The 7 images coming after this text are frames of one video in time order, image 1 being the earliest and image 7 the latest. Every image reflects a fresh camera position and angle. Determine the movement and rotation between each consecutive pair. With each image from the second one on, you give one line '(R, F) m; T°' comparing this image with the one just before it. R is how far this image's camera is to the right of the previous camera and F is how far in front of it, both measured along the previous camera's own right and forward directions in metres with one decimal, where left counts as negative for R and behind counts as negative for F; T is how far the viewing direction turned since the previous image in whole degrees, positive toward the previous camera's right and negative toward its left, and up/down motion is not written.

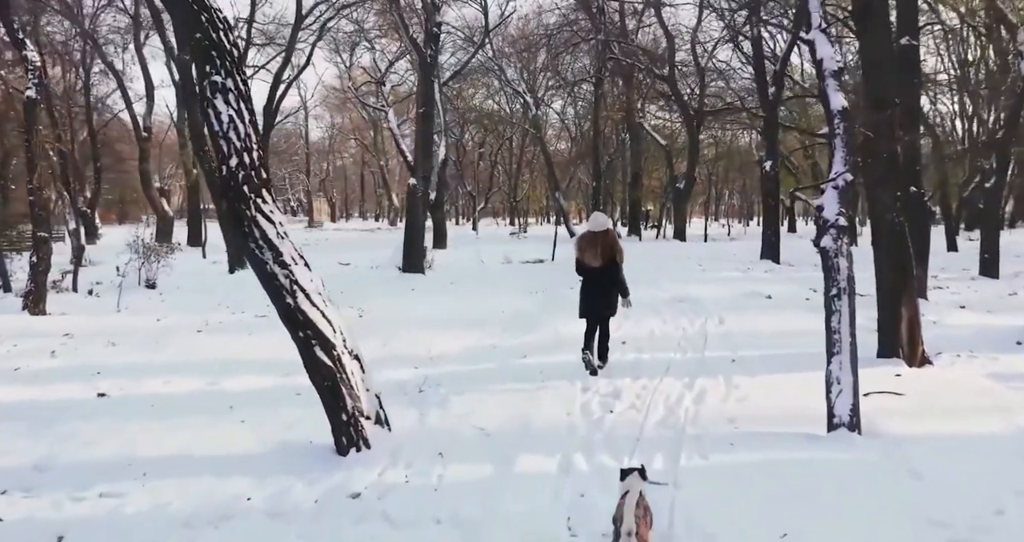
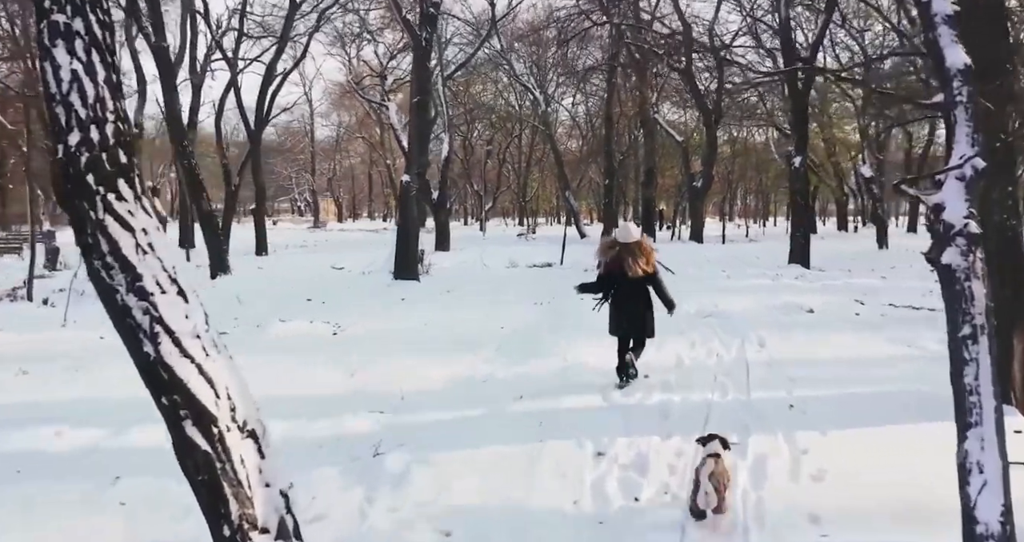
(+0.1, +1.5) m; -1°
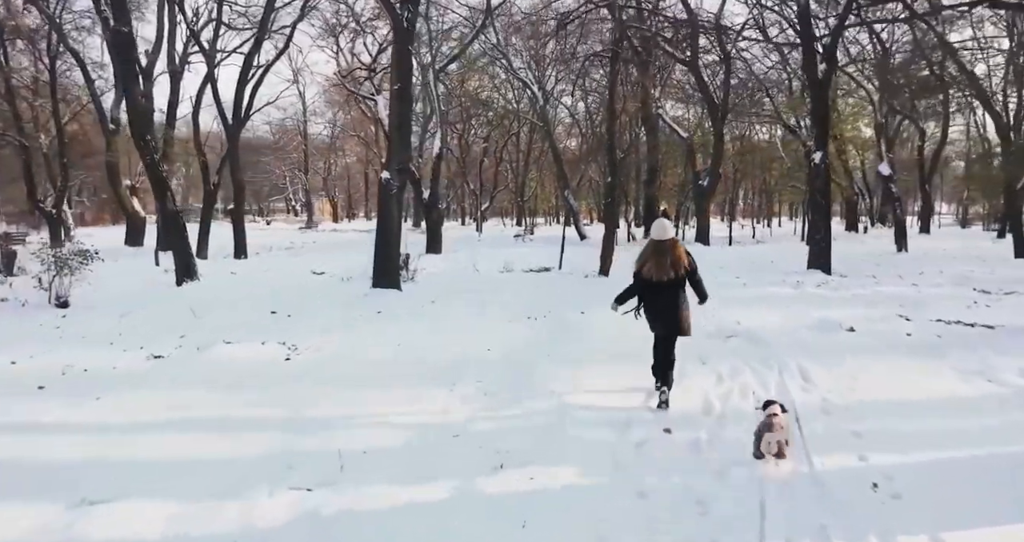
(+0.1, +1.5) m; 0°
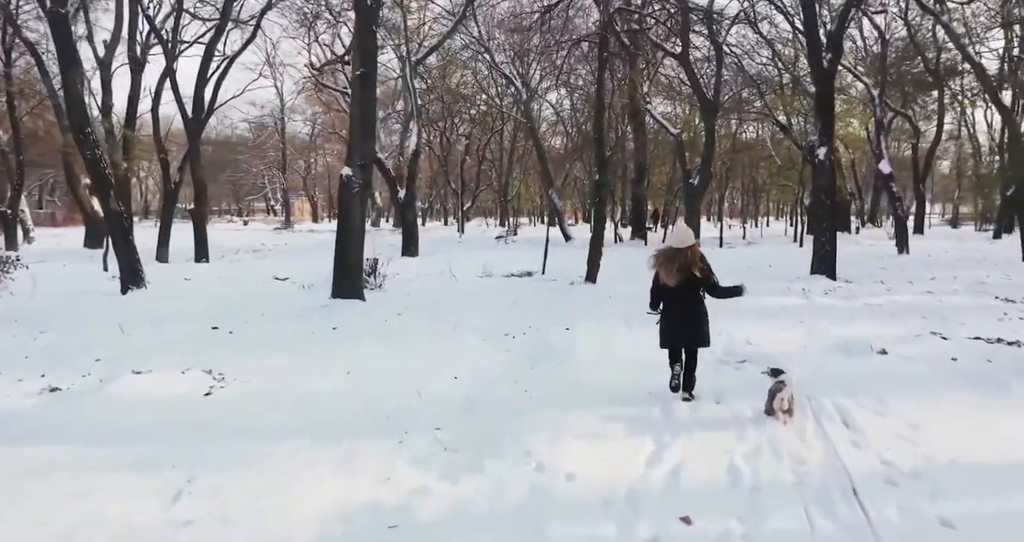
(+0.1, +1.3) m; +1°
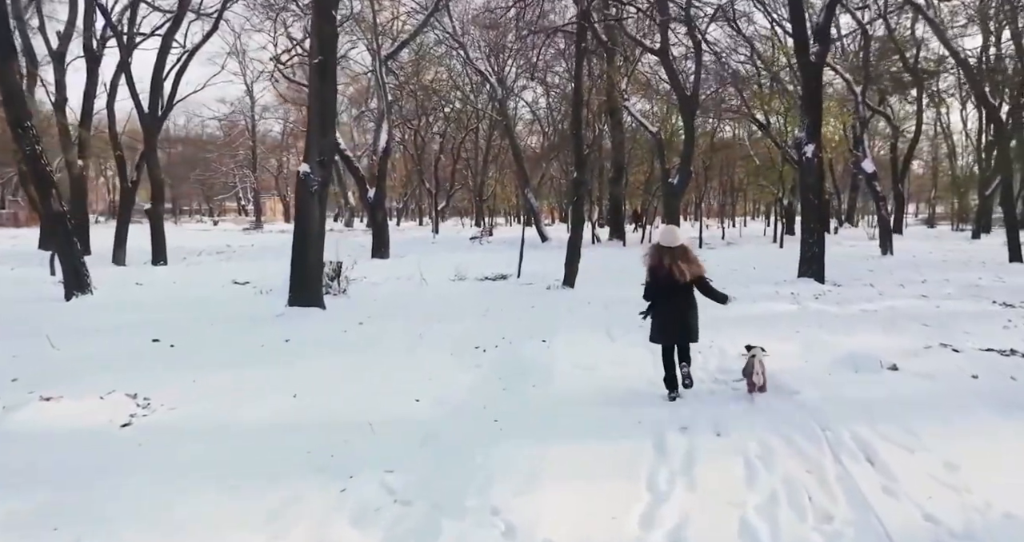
(+0.1, +0.8) m; +2°
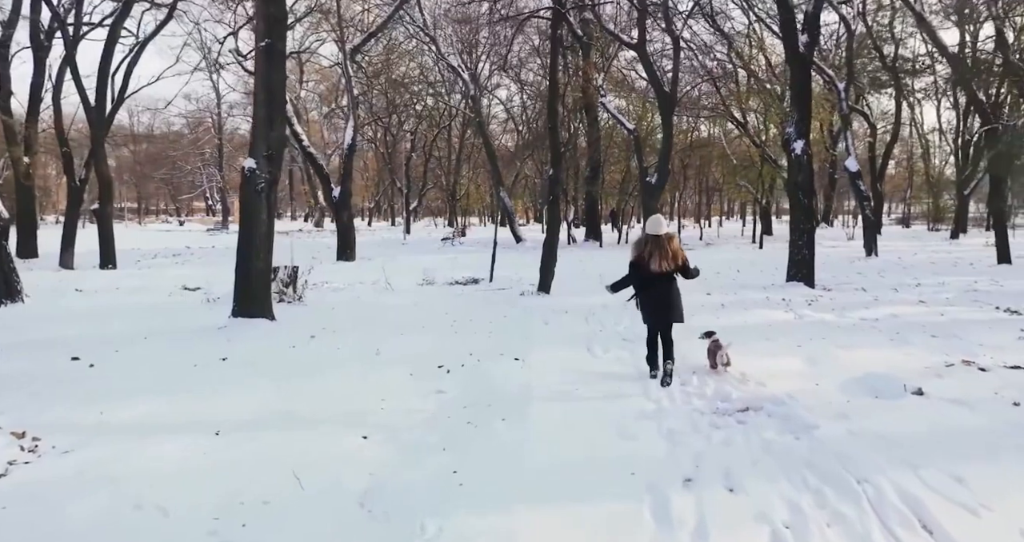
(+0.1, +1.0) m; +2°
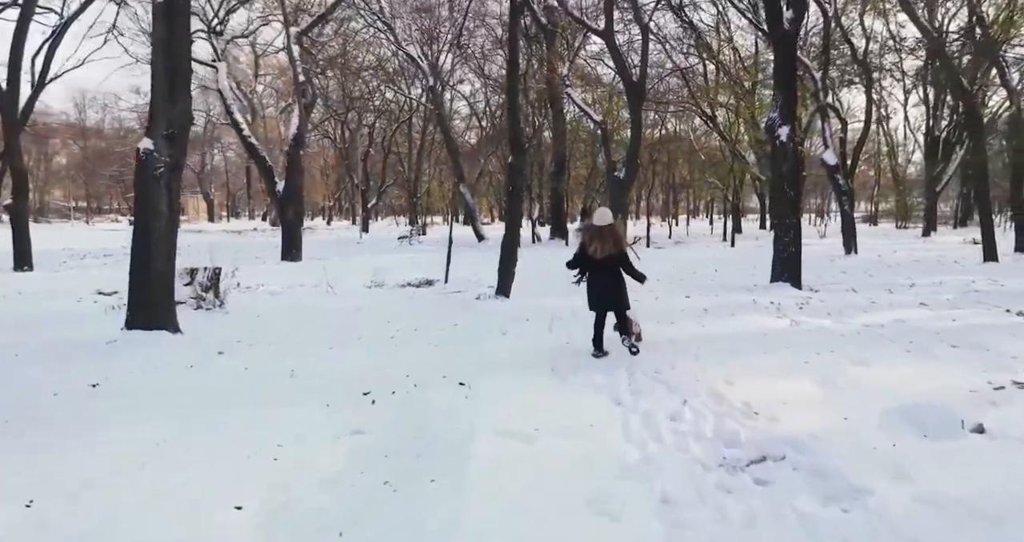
(+0.2, +1.4) m; +2°
